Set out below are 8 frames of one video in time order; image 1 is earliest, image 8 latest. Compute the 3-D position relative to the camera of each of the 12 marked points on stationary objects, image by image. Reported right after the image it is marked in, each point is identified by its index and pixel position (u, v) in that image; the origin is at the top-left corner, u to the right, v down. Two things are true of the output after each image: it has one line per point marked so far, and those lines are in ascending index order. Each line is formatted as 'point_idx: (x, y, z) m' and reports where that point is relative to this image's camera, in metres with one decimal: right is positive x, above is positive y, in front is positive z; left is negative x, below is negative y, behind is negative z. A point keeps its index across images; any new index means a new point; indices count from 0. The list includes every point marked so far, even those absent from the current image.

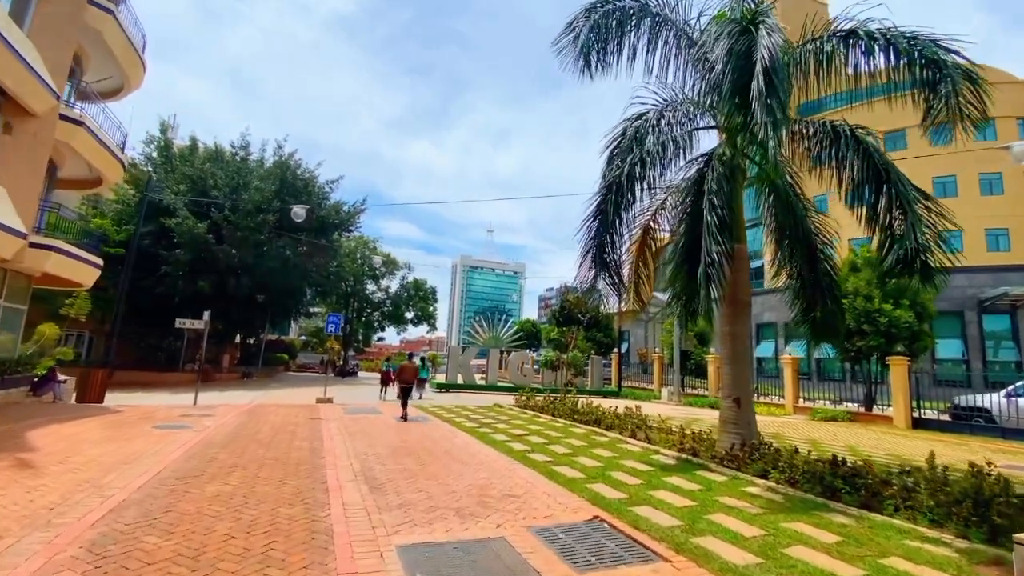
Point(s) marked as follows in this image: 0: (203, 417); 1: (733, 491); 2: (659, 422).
0: (-7.2, -3.0, +11.3) m
1: (+2.9, -2.7, +6.4) m
2: (+3.7, -3.4, +11.8) m
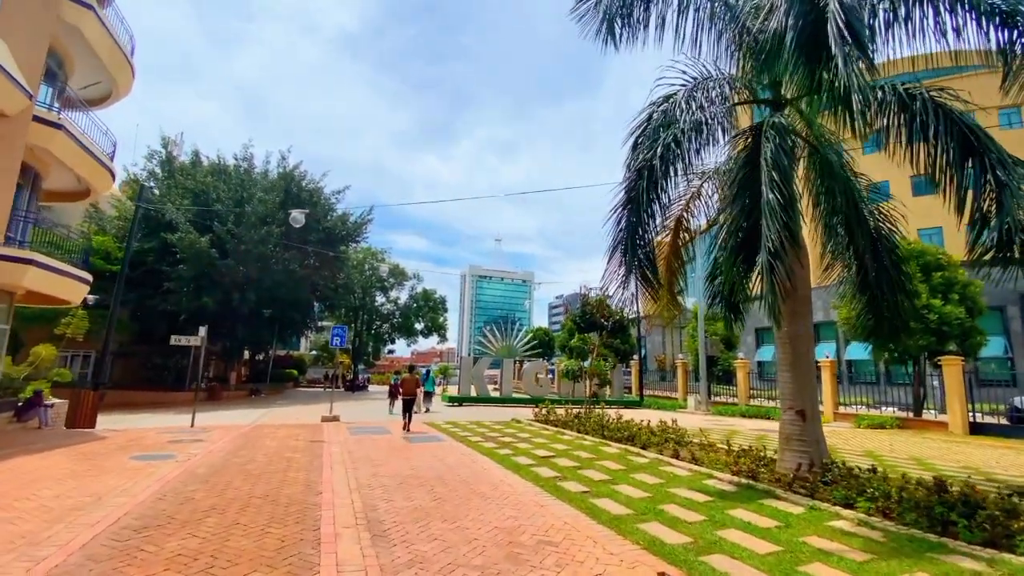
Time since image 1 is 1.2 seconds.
0: (-6.7, -3.3, +10.3) m
1: (+3.3, -2.6, +5.2) m
2: (+4.2, -3.3, +10.6) m
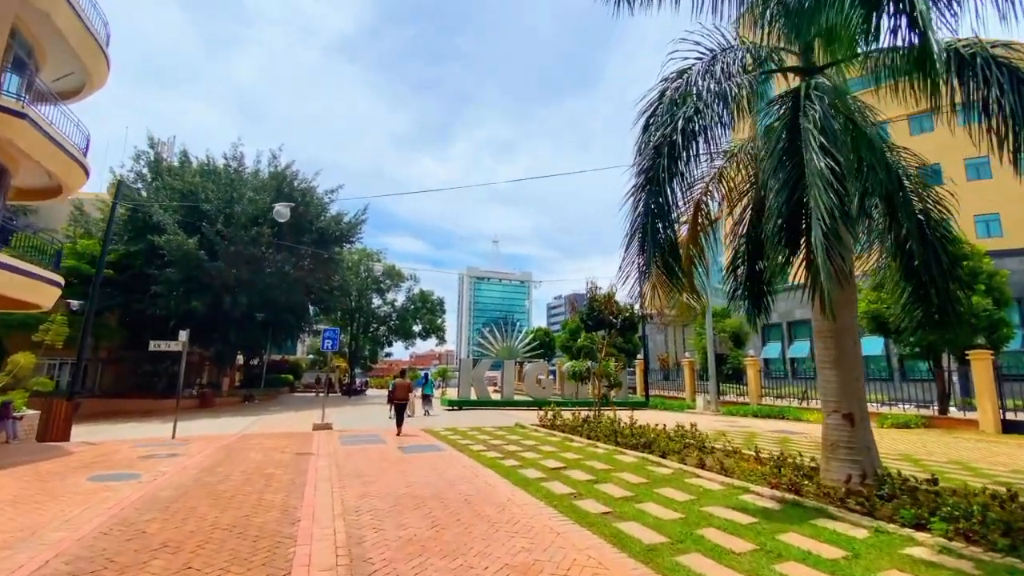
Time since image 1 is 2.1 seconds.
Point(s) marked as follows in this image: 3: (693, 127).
0: (-6.6, -3.3, +9.3) m
1: (+3.4, -2.4, +4.3) m
2: (+4.3, -3.2, +9.7) m
3: (+2.8, +2.5, +7.5) m
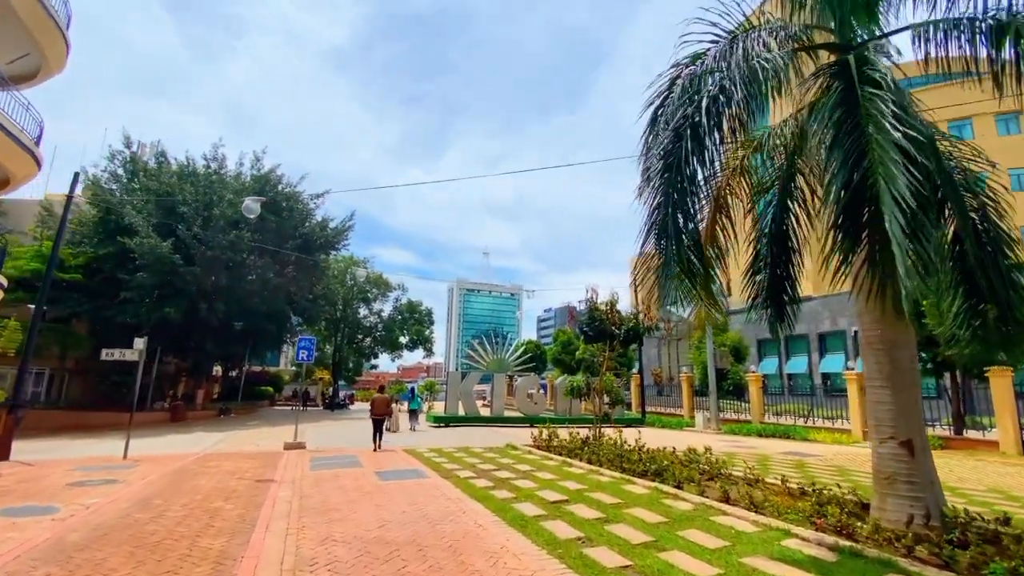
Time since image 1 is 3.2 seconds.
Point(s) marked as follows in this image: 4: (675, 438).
0: (-6.7, -3.3, +8.1) m
1: (+3.4, -2.4, +3.3) m
2: (+4.1, -3.3, +8.7) m
3: (+2.8, +2.4, +6.6) m
4: (+4.8, -4.5, +14.4) m
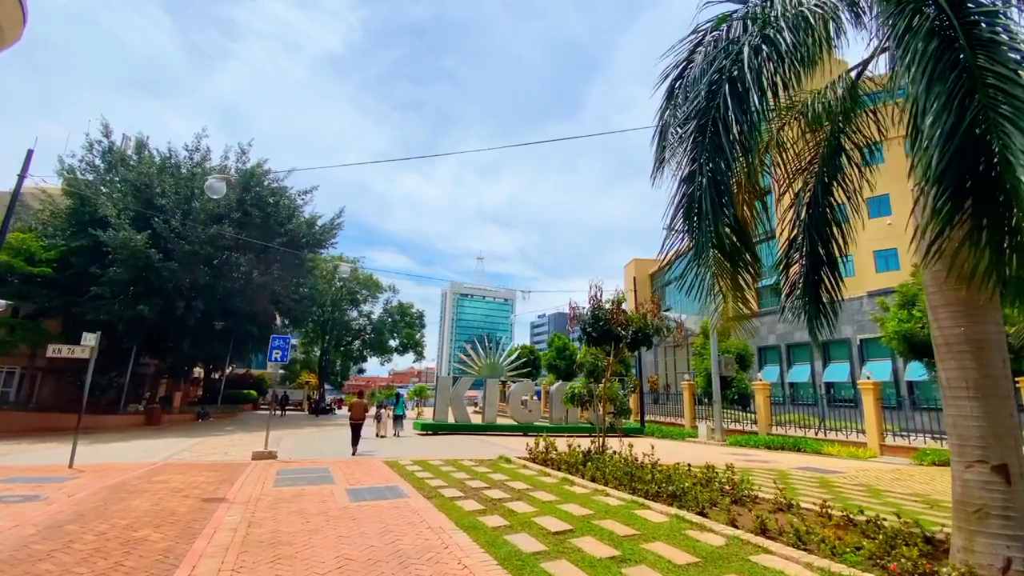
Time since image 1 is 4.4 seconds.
0: (-6.8, -3.0, +6.8) m
1: (+3.4, -2.3, +2.2) m
2: (+4.0, -3.2, +7.5) m
3: (+2.8, +2.5, +5.6) m
4: (+4.6, -4.5, +13.3) m
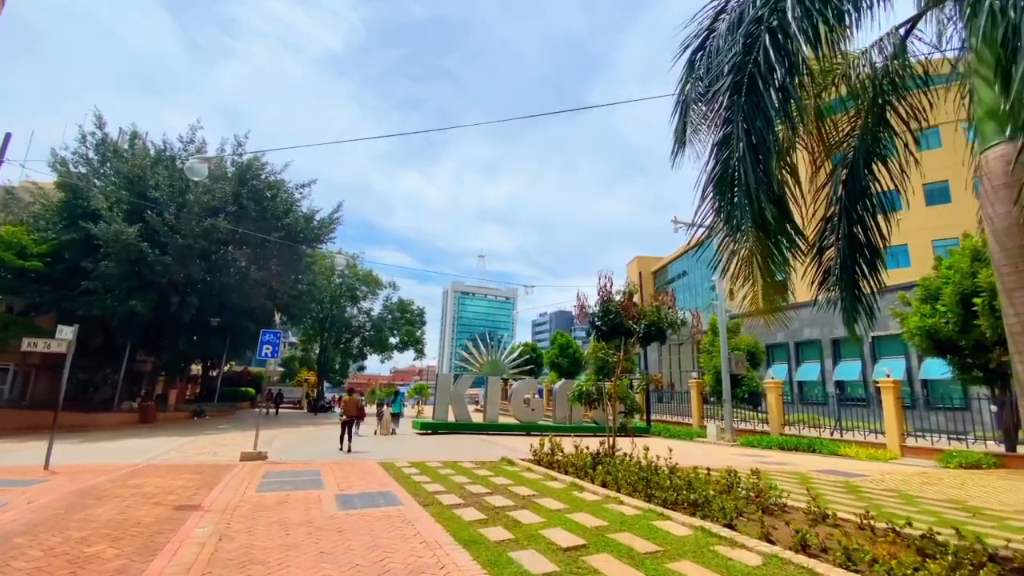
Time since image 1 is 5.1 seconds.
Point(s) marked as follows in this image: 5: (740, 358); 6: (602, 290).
0: (-6.8, -2.8, +6.2) m
1: (+3.4, -2.1, +1.5) m
2: (+4.1, -3.1, +6.9) m
3: (+2.8, +2.7, +4.9) m
4: (+4.7, -4.3, +12.6) m
5: (+9.1, -2.8, +19.5) m
6: (+1.8, 0.0, +9.7) m
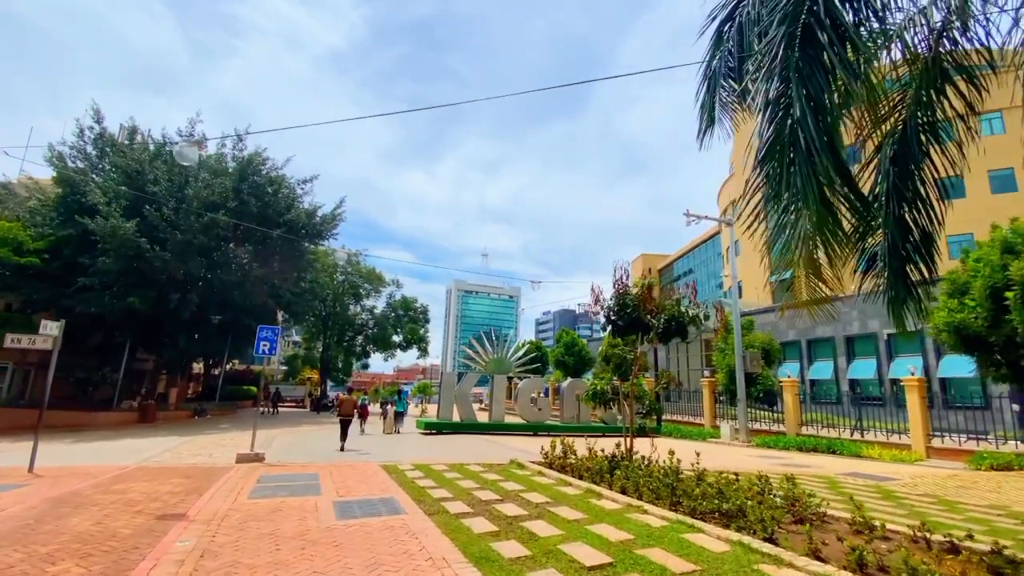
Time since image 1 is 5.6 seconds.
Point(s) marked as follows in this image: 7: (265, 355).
0: (-6.6, -2.7, +5.6) m
1: (+3.6, -2.0, +0.9) m
2: (+4.2, -2.9, +6.3) m
3: (+3.0, +2.9, +4.3) m
4: (+4.9, -4.2, +12.0) m
5: (+9.4, -2.6, +18.8) m
6: (+2.0, +0.1, +9.1) m
7: (-6.0, -1.6, +11.8) m
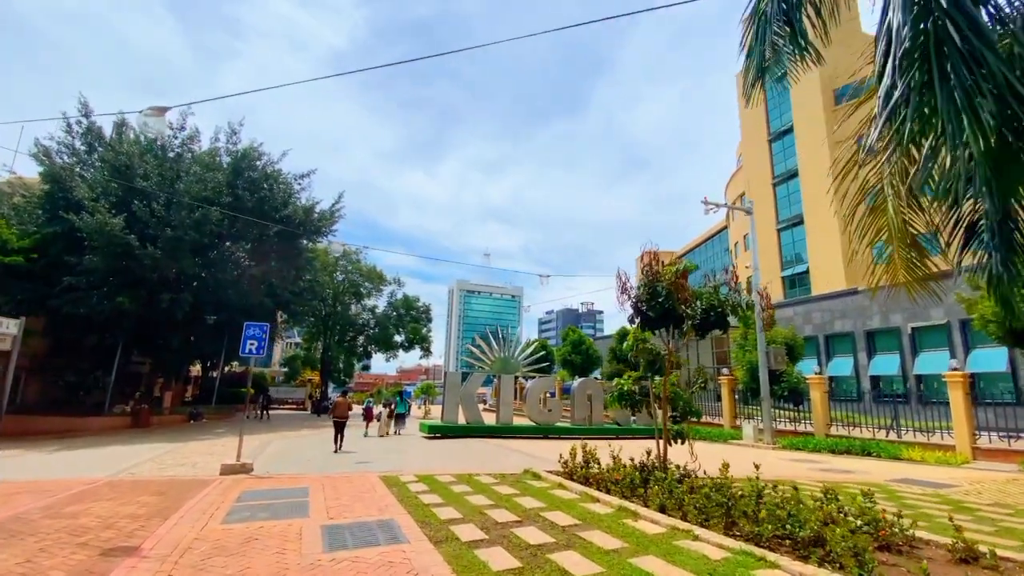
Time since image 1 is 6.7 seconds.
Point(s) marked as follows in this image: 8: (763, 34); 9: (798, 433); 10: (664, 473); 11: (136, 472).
0: (-6.4, -2.6, +4.6) m
1: (+3.8, -1.7, -0.2) m
2: (+4.5, -2.7, +5.2) m
3: (+3.2, +3.1, +3.2) m
4: (+5.2, -3.9, +10.9) m
5: (+9.7, -2.3, +17.8) m
6: (+2.2, +0.3, +8.1) m
7: (-5.7, -1.5, +10.7) m
8: (+2.9, +2.9, +5.6) m
9: (+9.8, -5.0, +16.7) m
10: (+2.2, -2.7, +7.2) m
11: (-7.7, -3.8, +10.1) m
